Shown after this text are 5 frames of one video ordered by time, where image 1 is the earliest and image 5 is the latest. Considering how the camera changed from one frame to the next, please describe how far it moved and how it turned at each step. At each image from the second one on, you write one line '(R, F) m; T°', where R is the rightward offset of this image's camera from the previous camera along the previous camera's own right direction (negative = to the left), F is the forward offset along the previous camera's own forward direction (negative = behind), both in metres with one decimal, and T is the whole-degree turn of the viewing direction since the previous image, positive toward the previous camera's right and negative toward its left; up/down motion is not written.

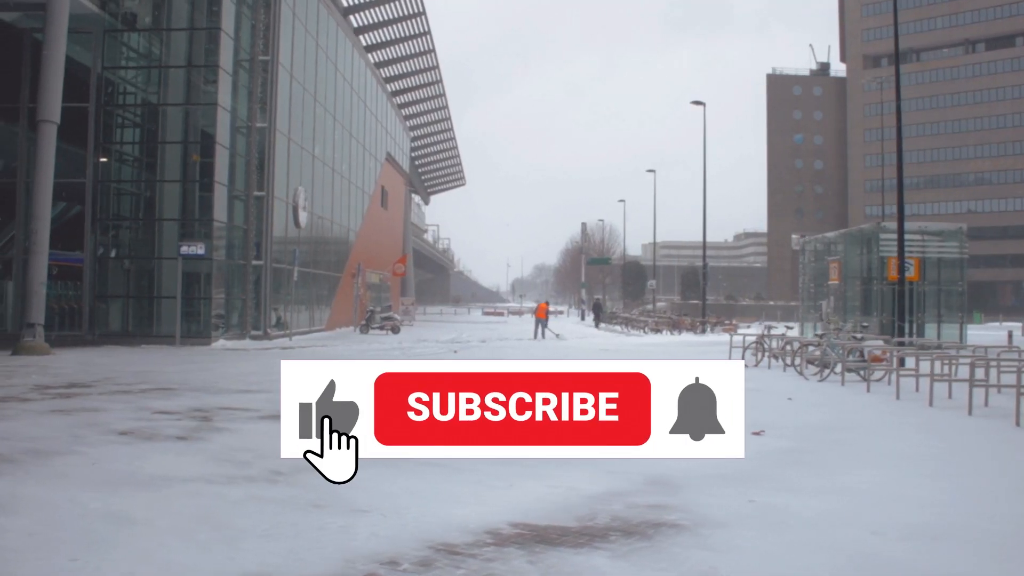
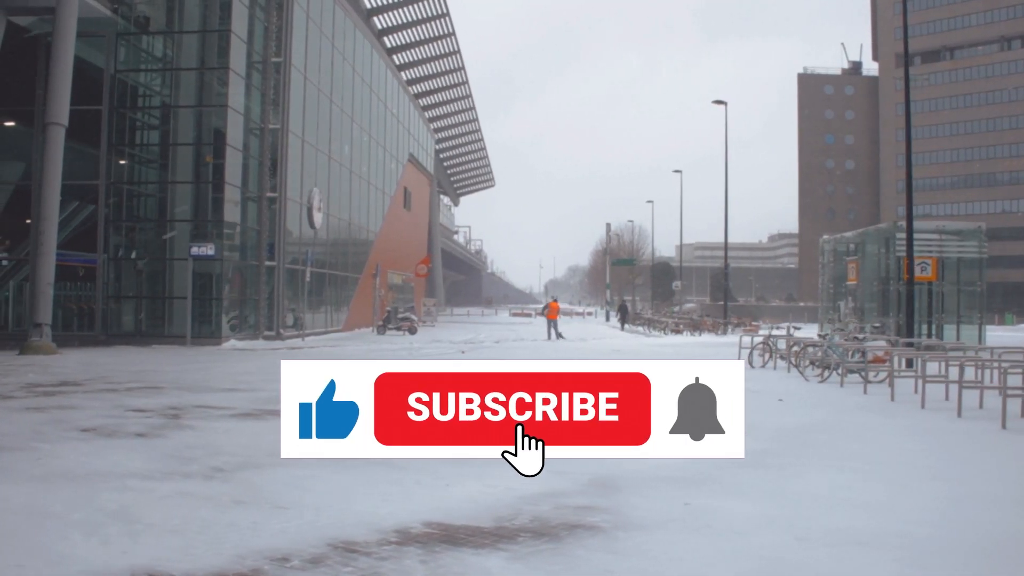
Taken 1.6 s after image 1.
(+0.6, +0.1) m; -2°
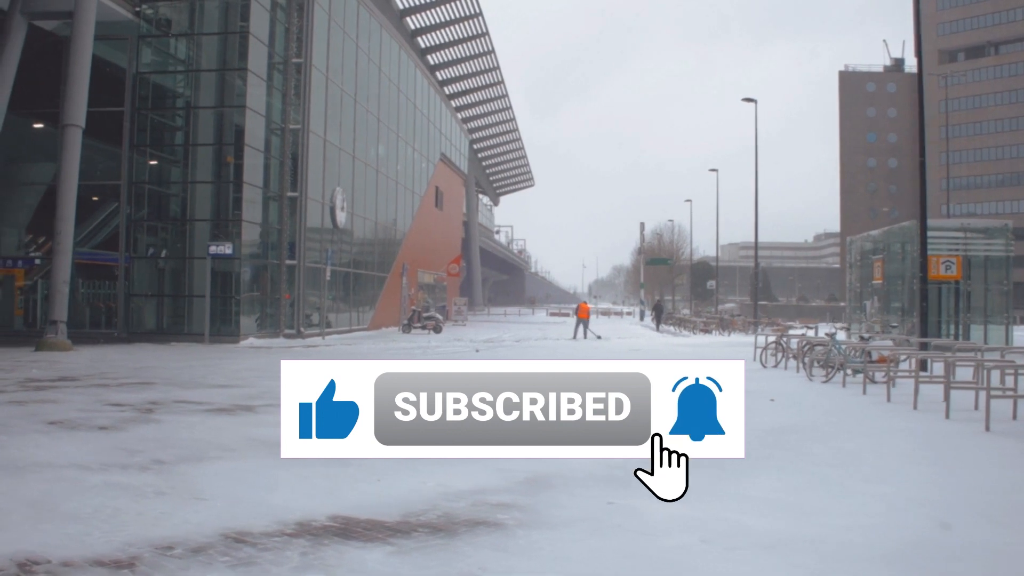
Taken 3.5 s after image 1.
(+0.7, 0.0) m; -2°
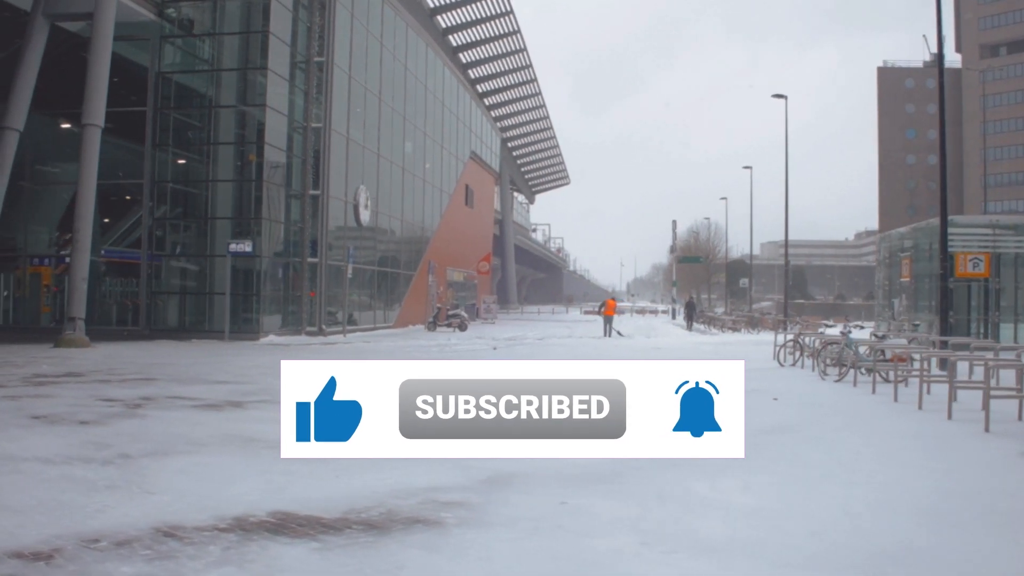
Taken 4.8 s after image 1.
(+0.5, +0.1) m; -2°
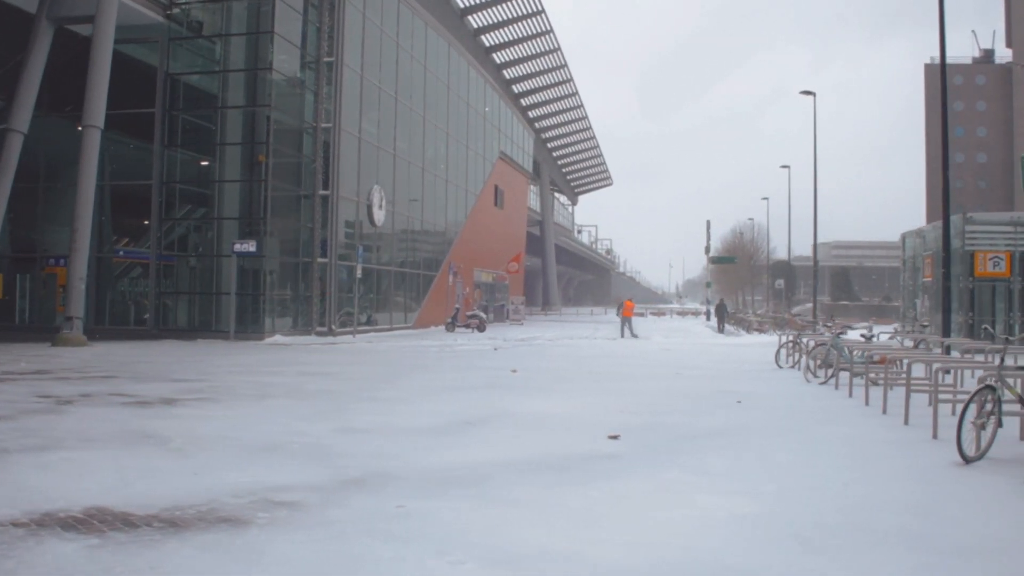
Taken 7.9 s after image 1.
(+1.1, +0.2) m; -3°
